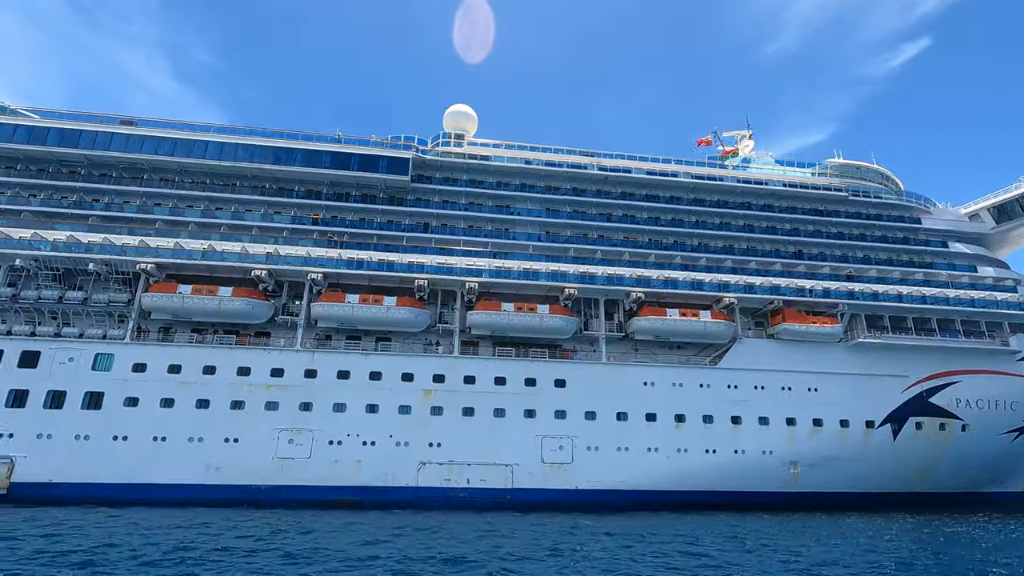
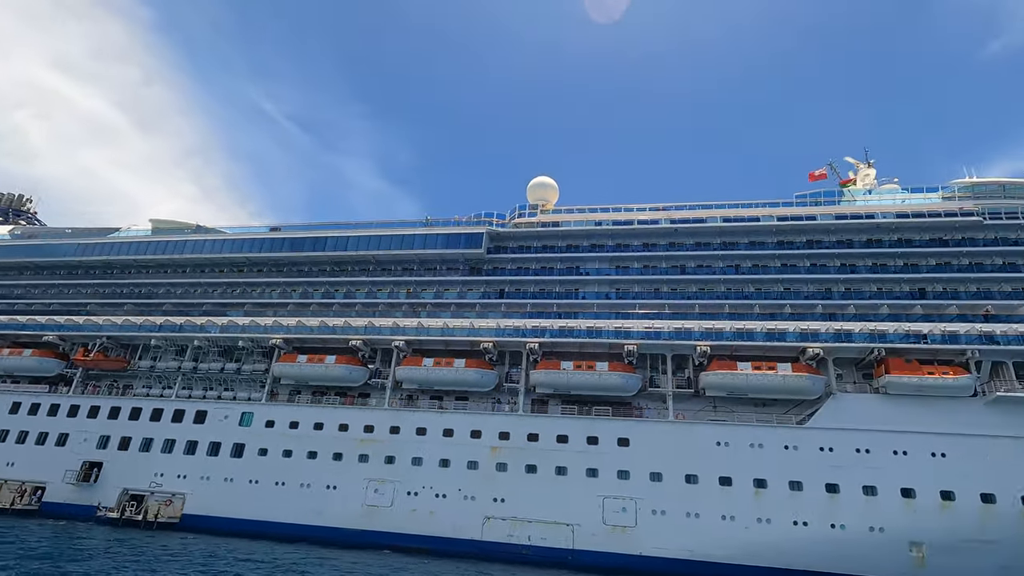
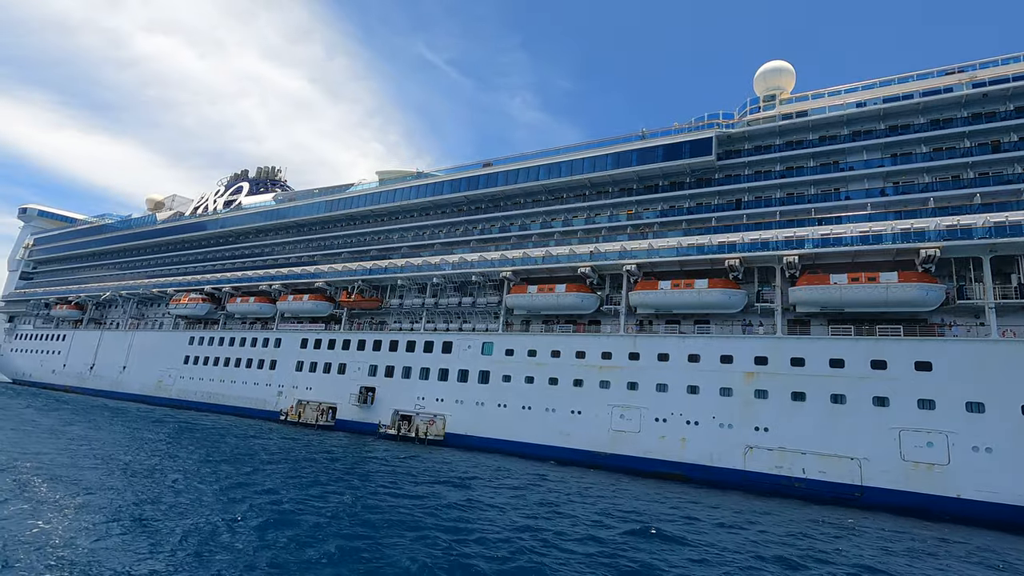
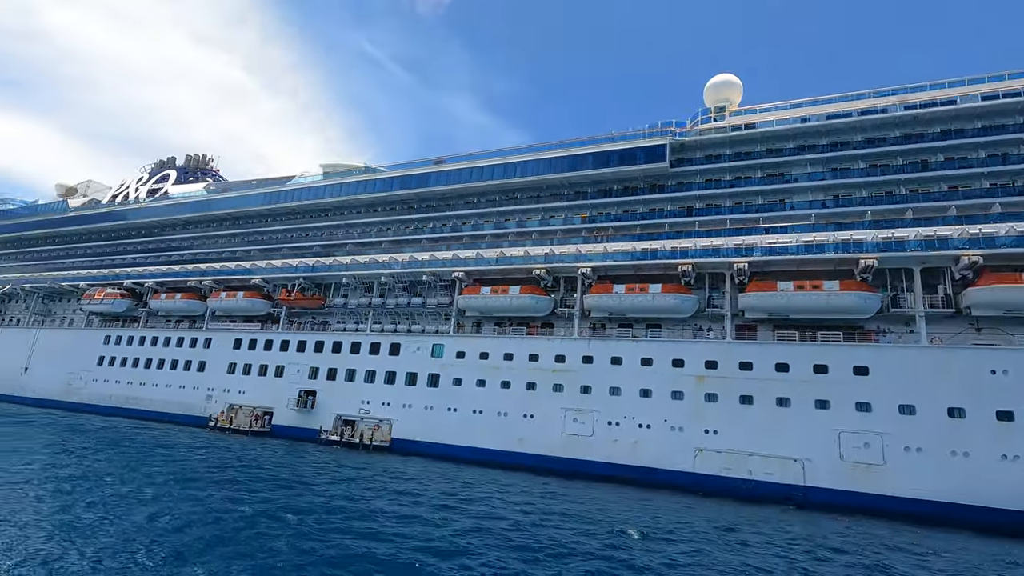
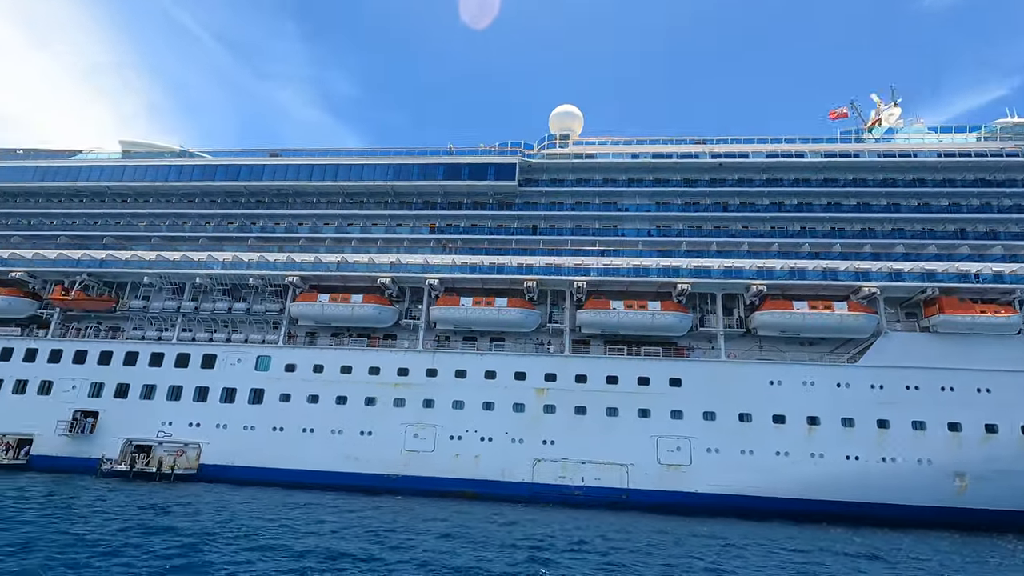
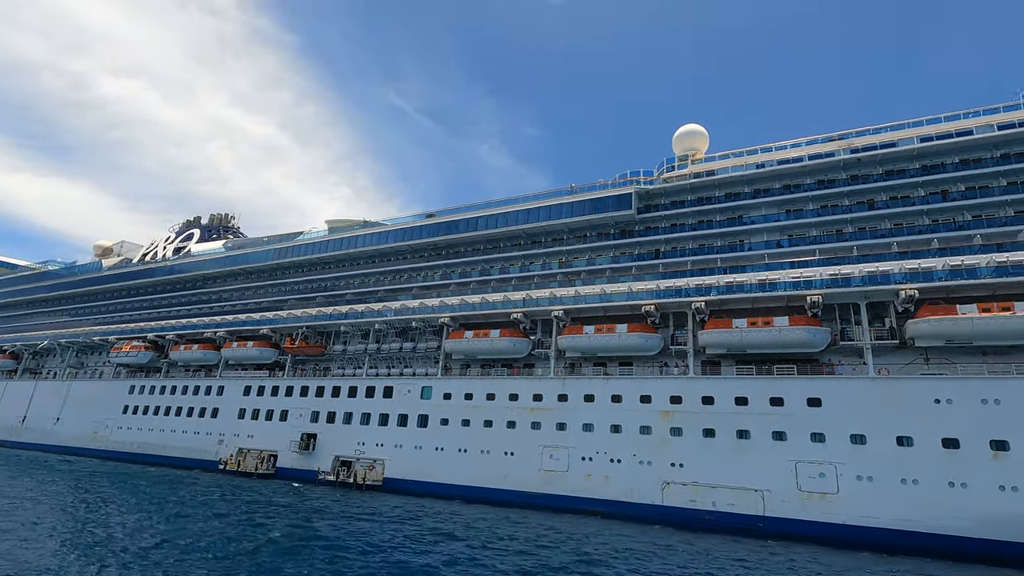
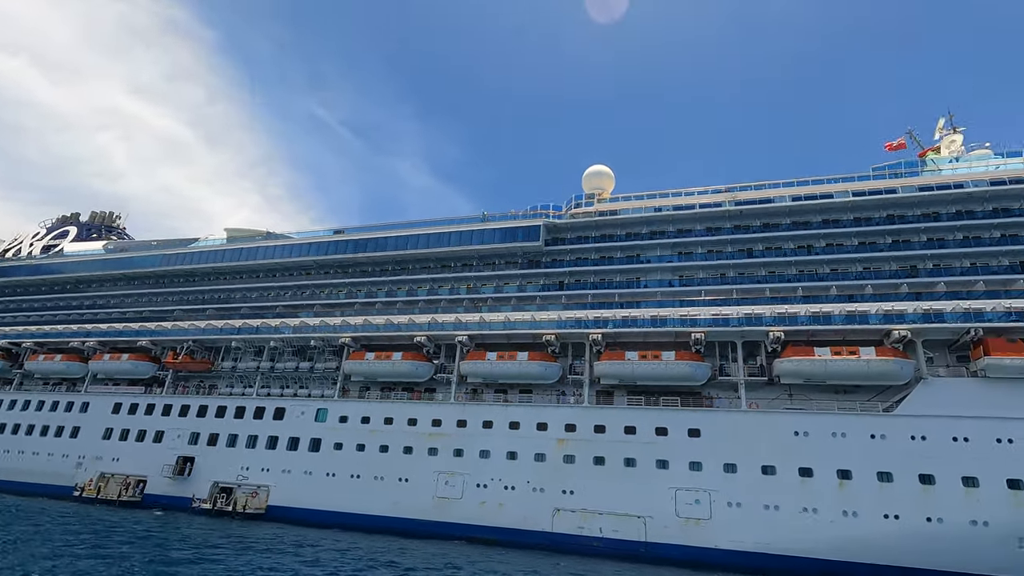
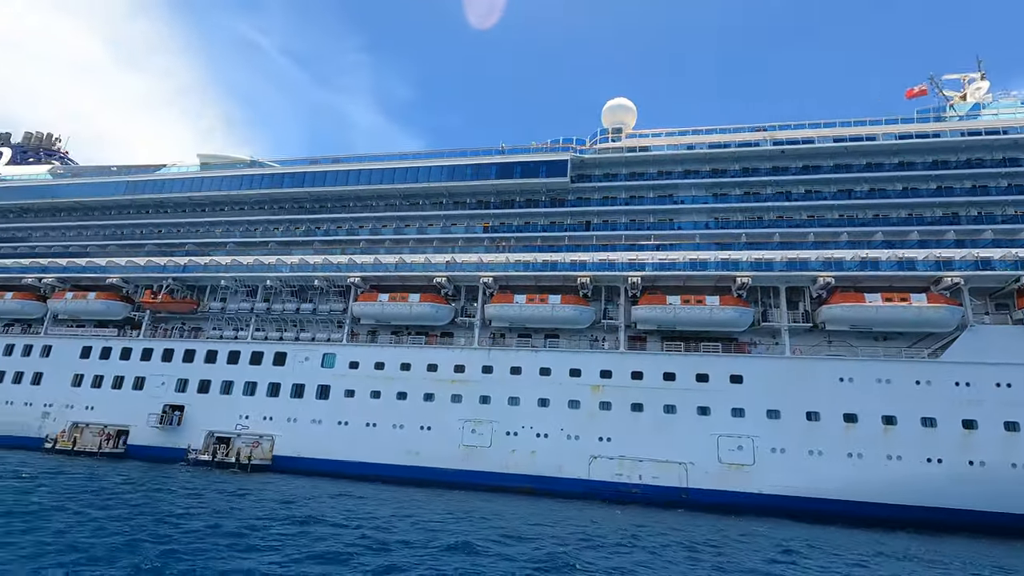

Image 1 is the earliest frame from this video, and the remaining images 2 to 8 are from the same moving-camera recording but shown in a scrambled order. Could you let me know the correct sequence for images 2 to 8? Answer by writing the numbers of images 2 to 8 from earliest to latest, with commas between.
5, 8, 4, 3, 6, 7, 2
